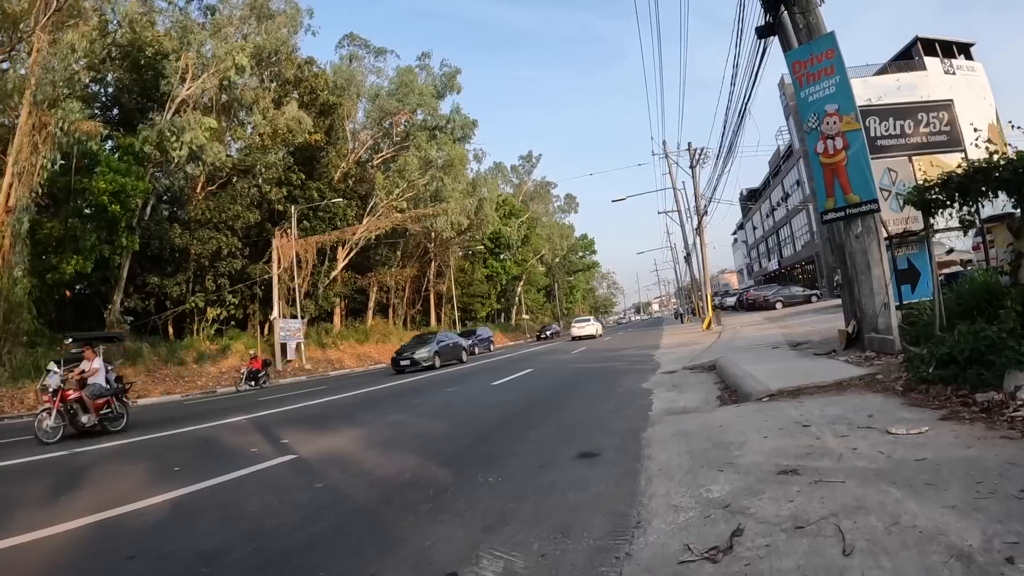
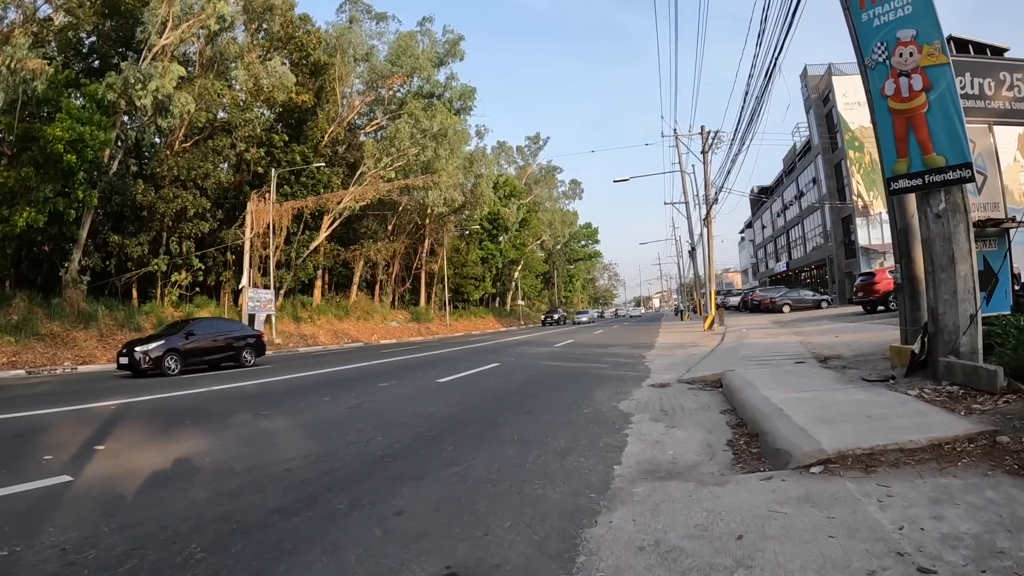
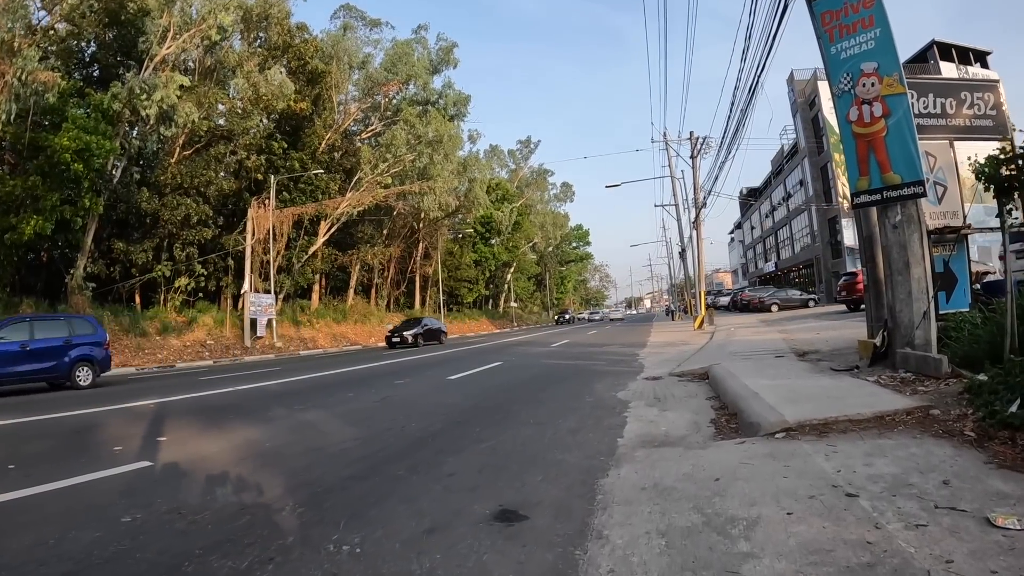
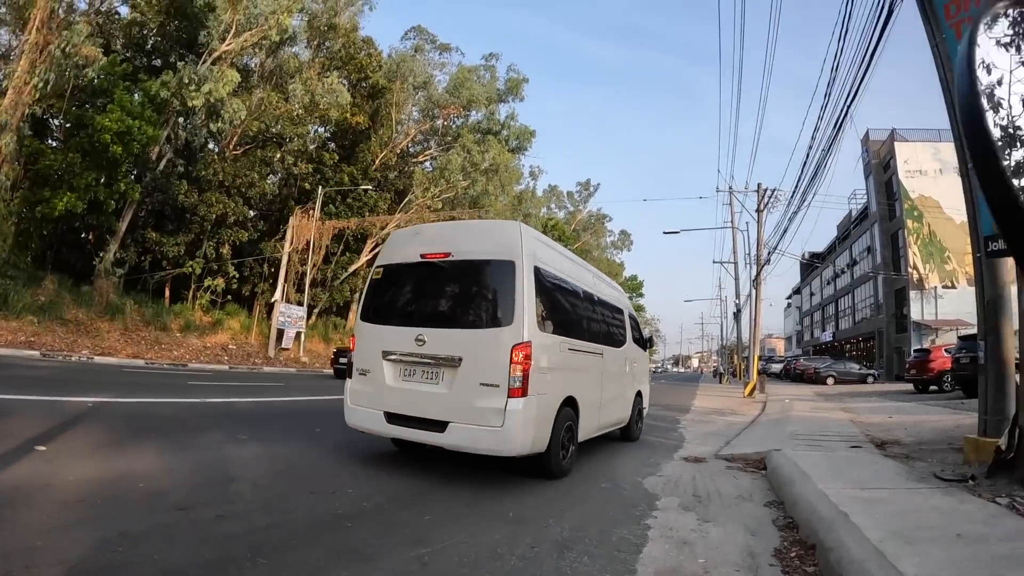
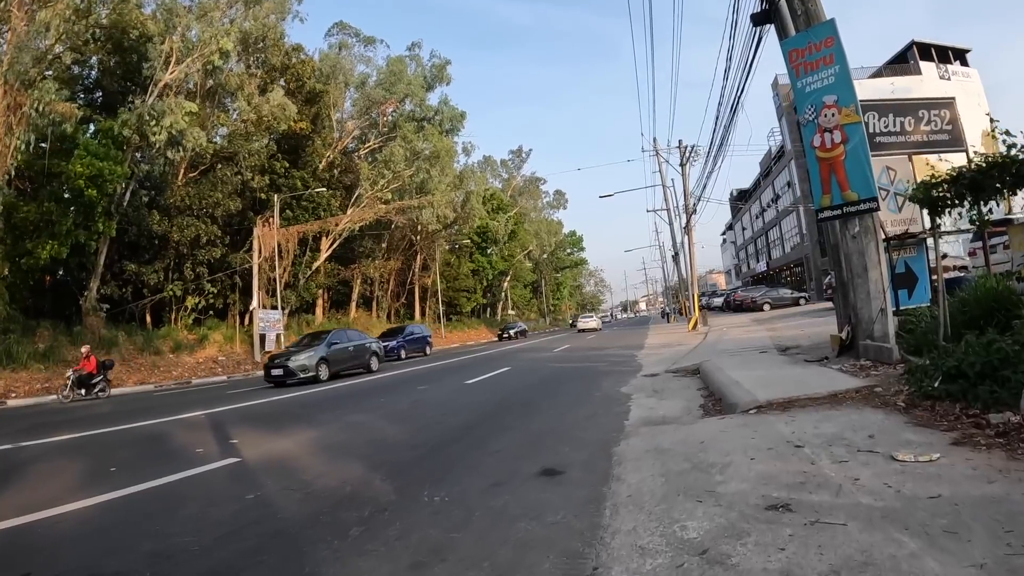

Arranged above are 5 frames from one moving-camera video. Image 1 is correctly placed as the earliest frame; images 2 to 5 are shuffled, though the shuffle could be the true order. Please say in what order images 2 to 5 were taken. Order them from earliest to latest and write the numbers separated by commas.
5, 3, 2, 4
